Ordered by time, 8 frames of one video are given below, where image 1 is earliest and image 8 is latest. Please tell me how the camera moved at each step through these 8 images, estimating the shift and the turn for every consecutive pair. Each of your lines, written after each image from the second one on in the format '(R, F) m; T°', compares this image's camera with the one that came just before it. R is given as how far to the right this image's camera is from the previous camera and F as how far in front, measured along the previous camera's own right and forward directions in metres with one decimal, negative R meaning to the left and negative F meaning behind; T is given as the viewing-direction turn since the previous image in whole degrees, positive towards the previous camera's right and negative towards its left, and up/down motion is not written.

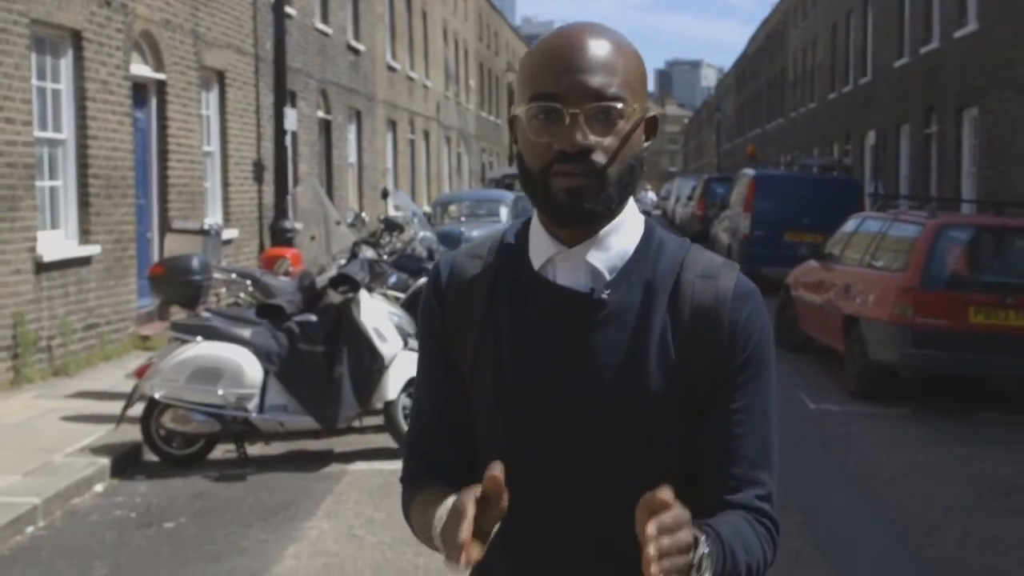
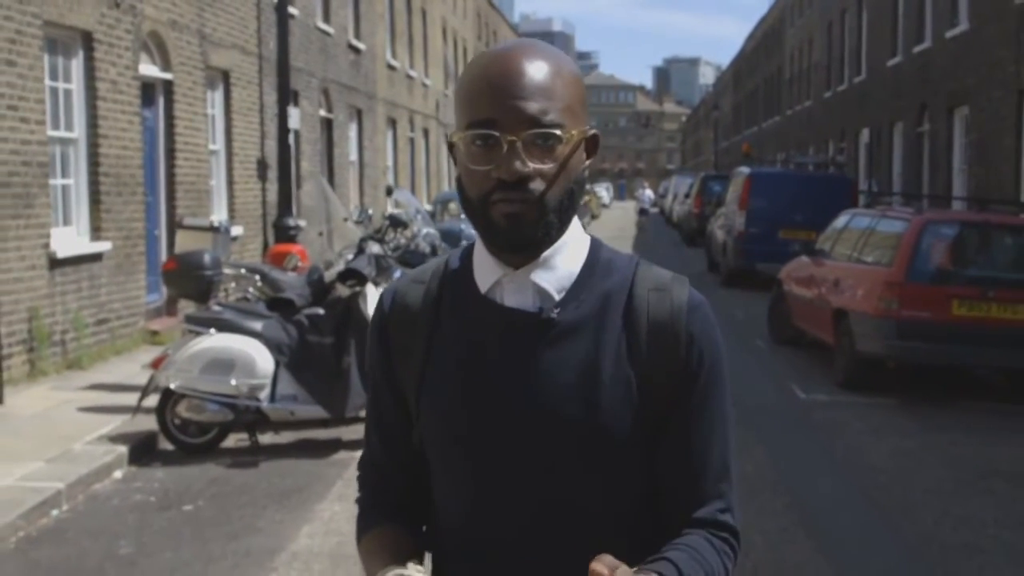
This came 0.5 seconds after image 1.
(0.0, -0.4) m; 0°
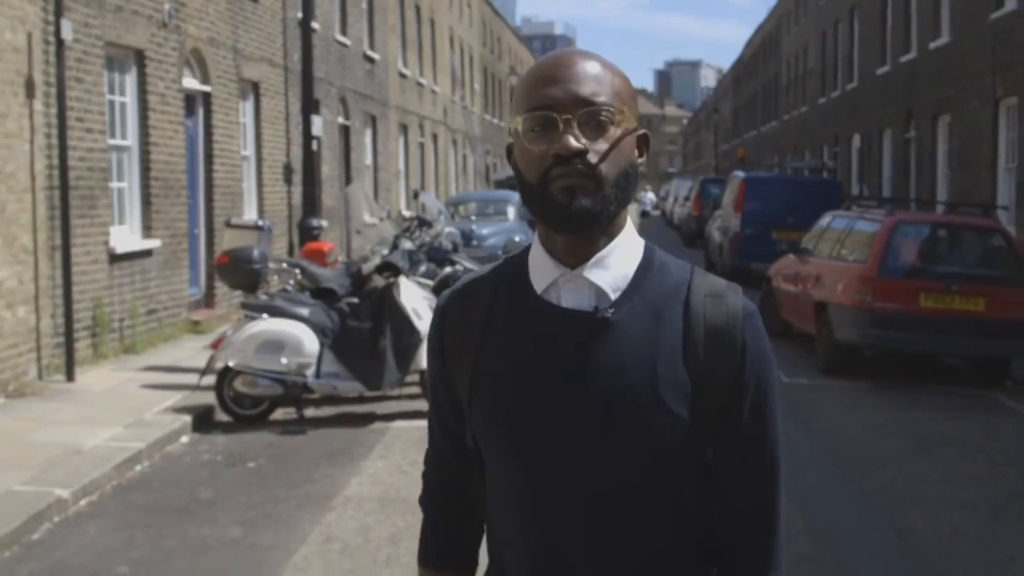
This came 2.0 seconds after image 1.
(-0.1, -1.3) m; 0°
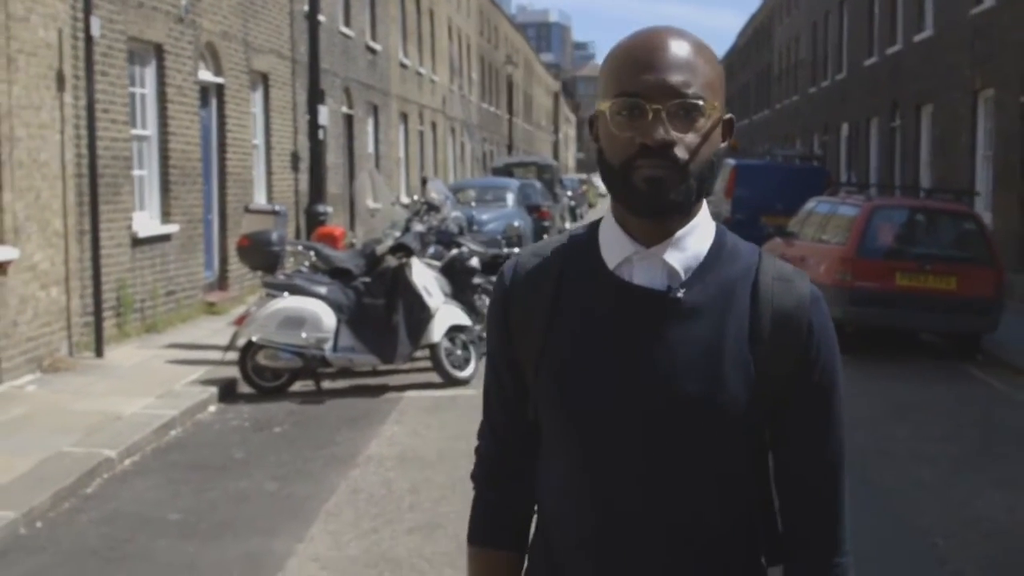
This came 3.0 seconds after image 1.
(-0.1, -0.7) m; 0°
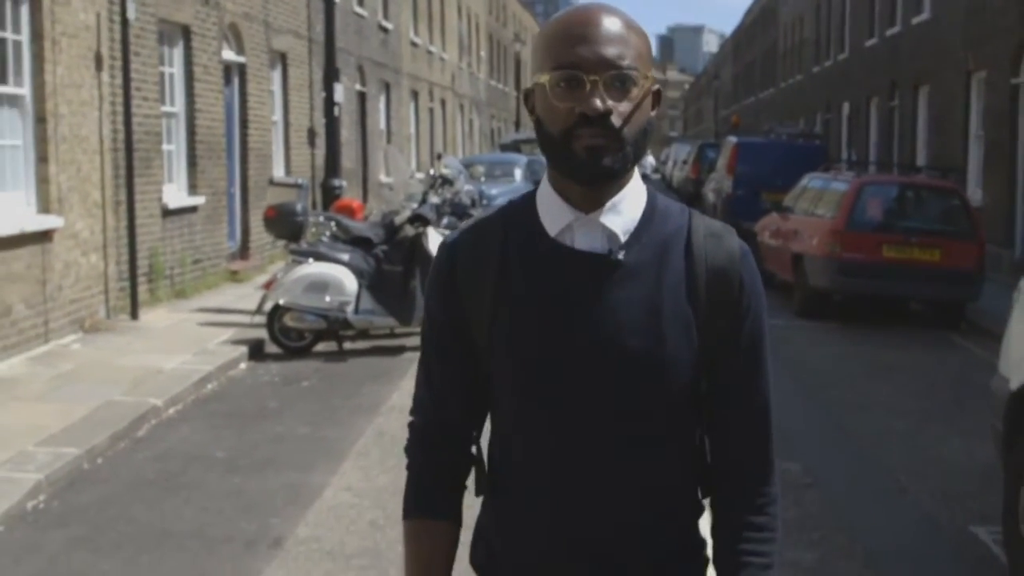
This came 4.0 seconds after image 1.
(0.0, -0.8) m; 0°
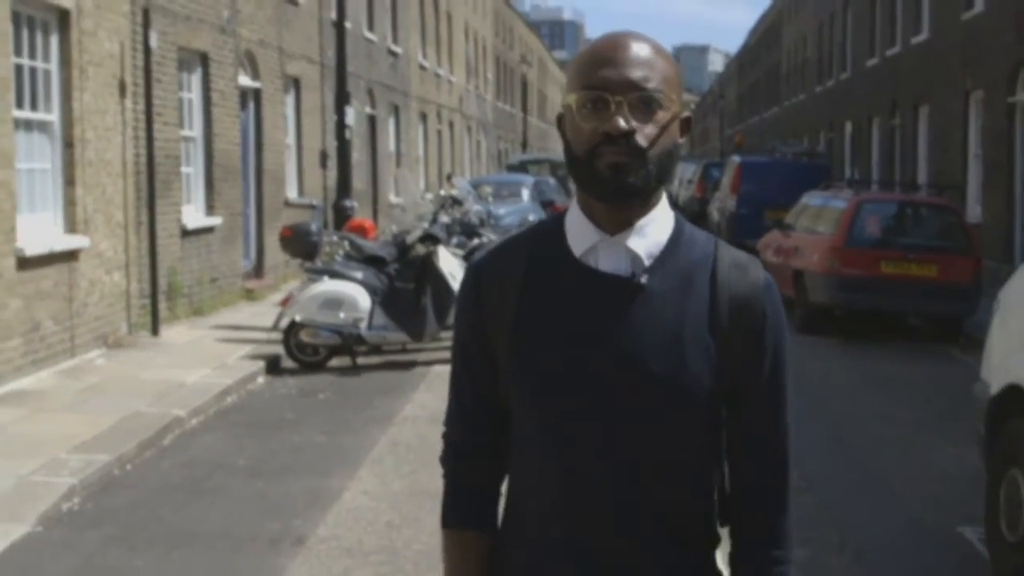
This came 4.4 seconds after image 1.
(0.0, -0.4) m; 0°
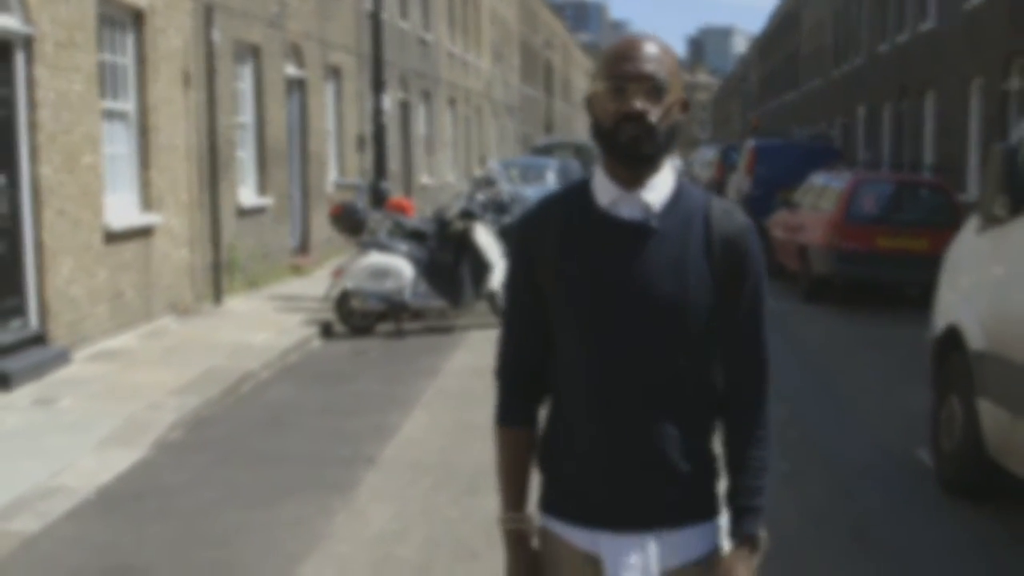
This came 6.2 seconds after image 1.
(-0.1, -1.3) m; -1°
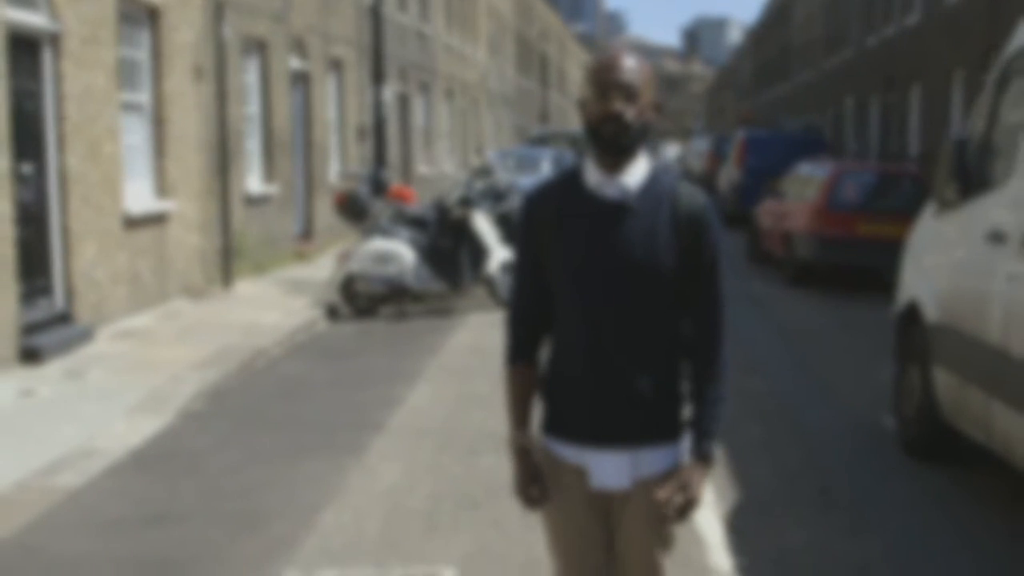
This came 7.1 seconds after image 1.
(0.0, -0.7) m; 0°
